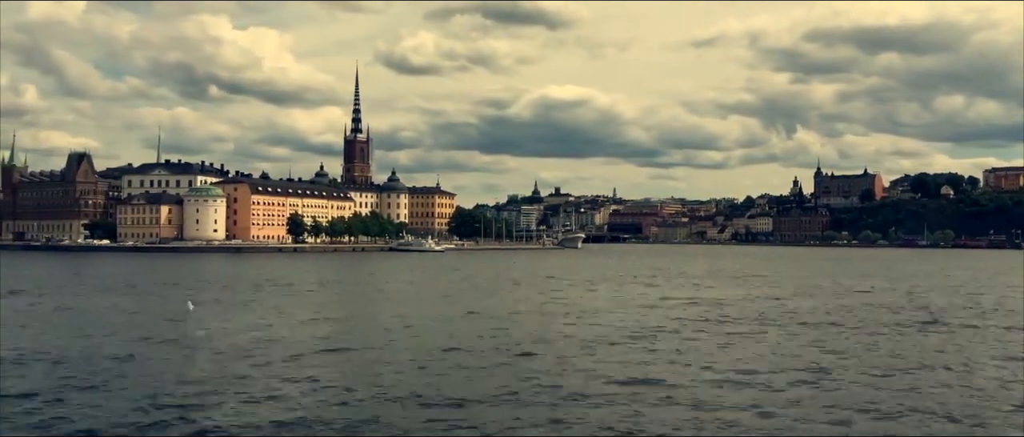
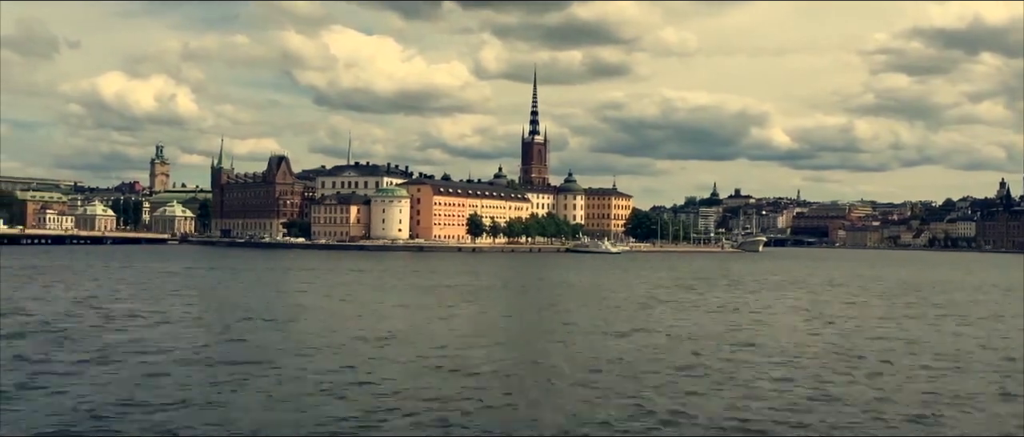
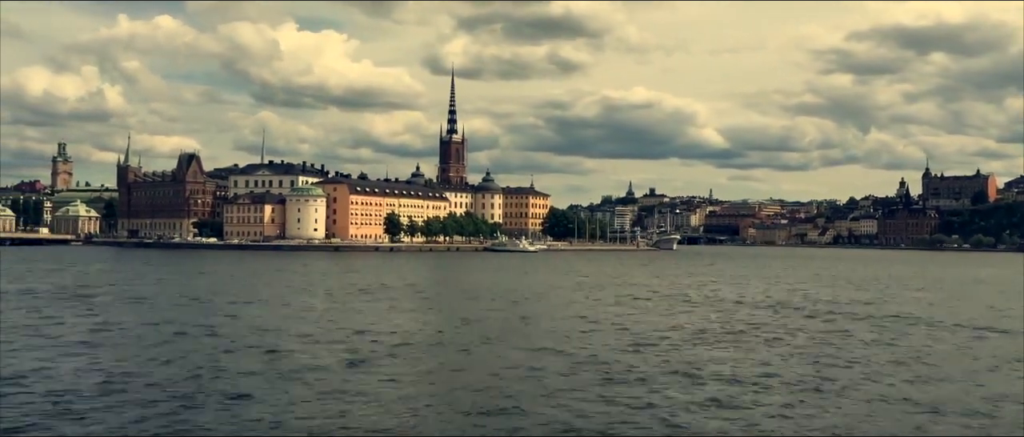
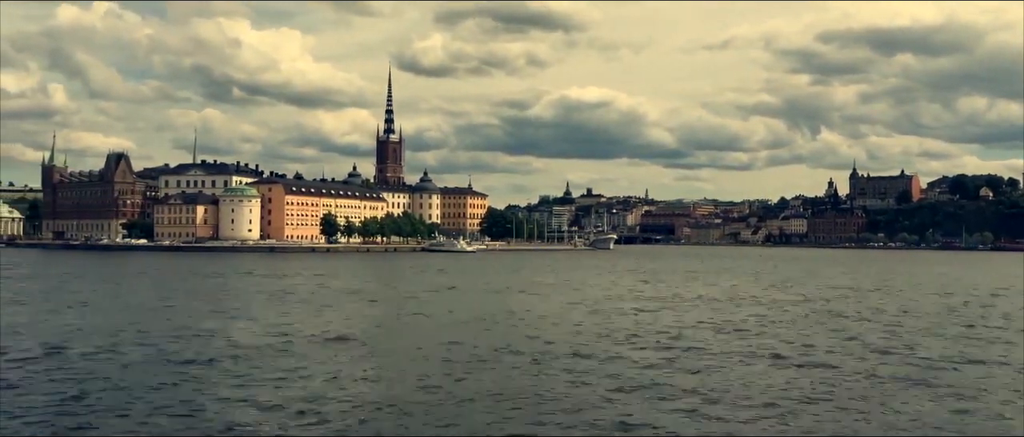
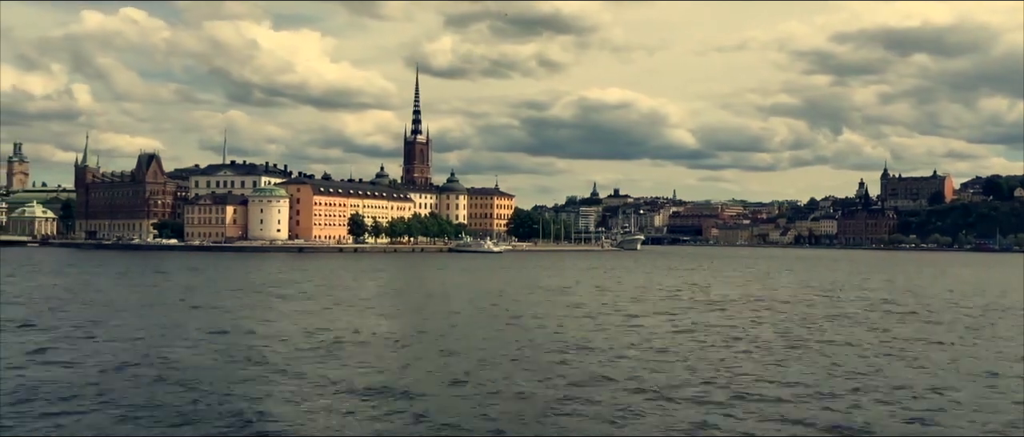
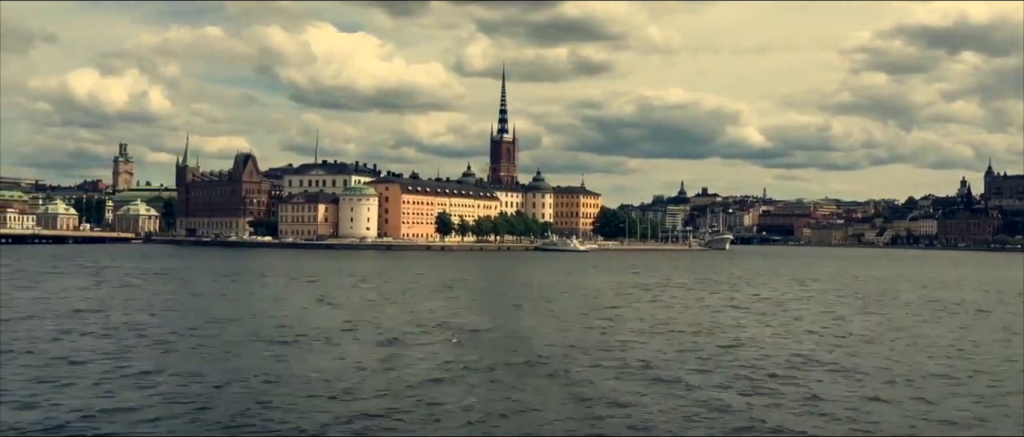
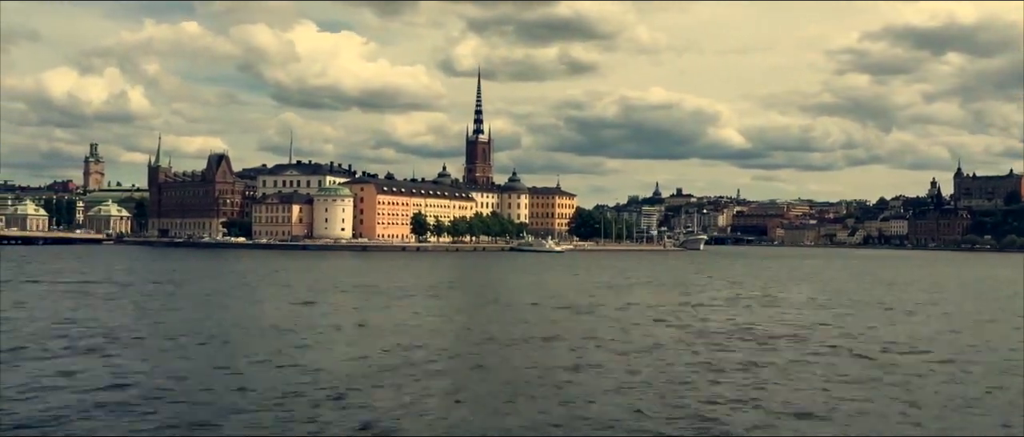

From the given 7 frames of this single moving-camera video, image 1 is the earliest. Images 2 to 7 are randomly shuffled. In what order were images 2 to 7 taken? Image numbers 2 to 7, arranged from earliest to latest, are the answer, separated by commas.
4, 5, 3, 7, 6, 2
